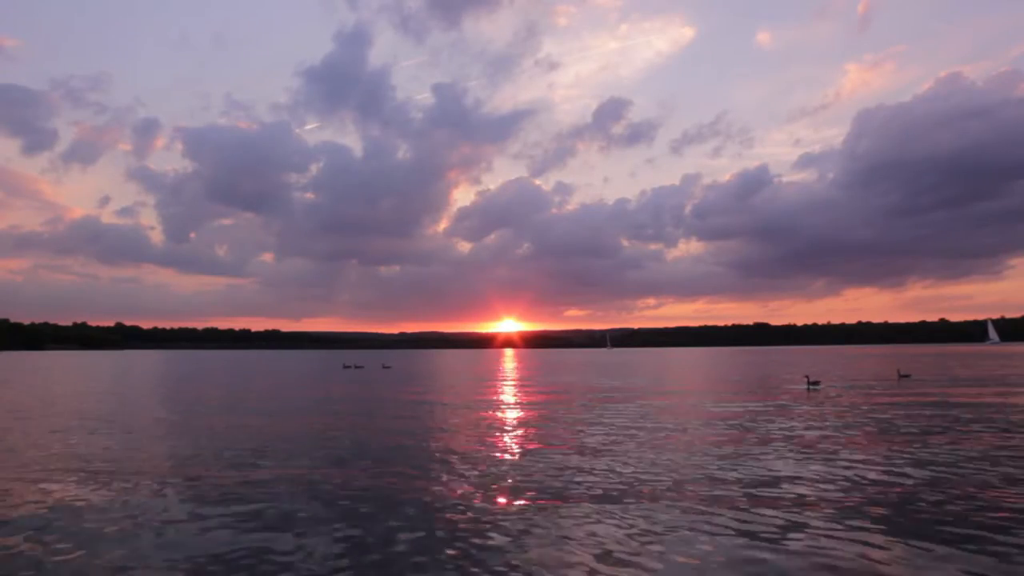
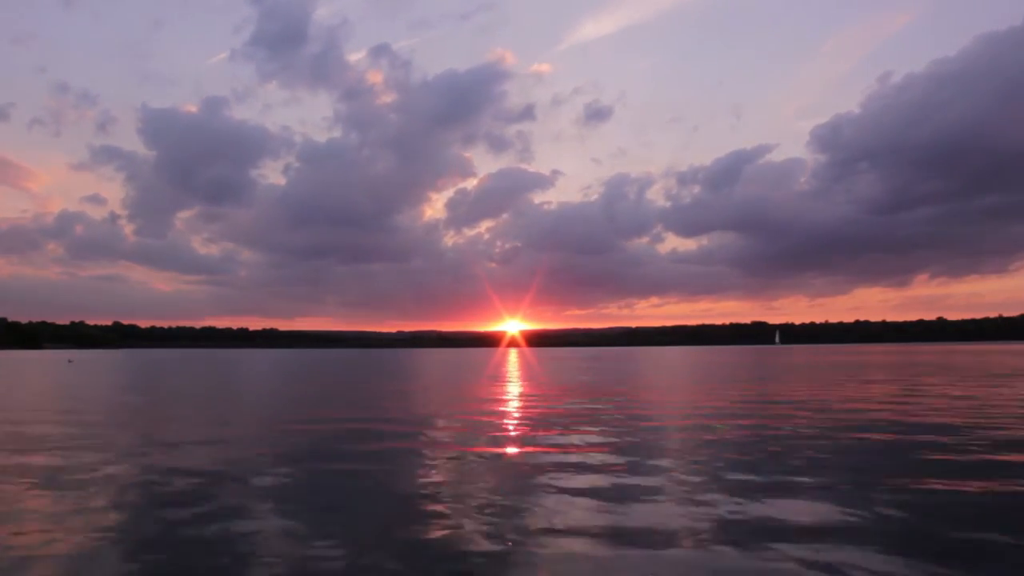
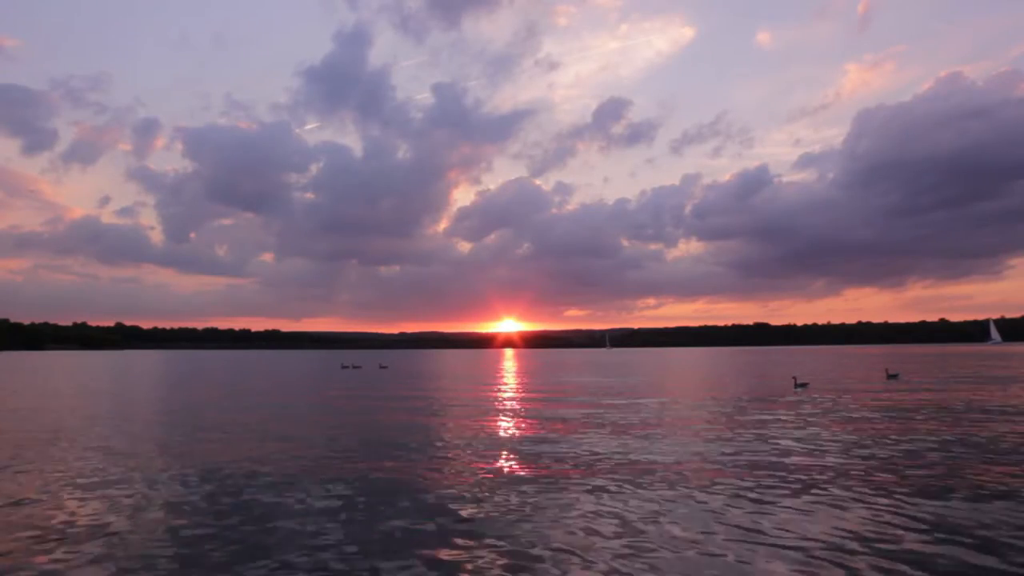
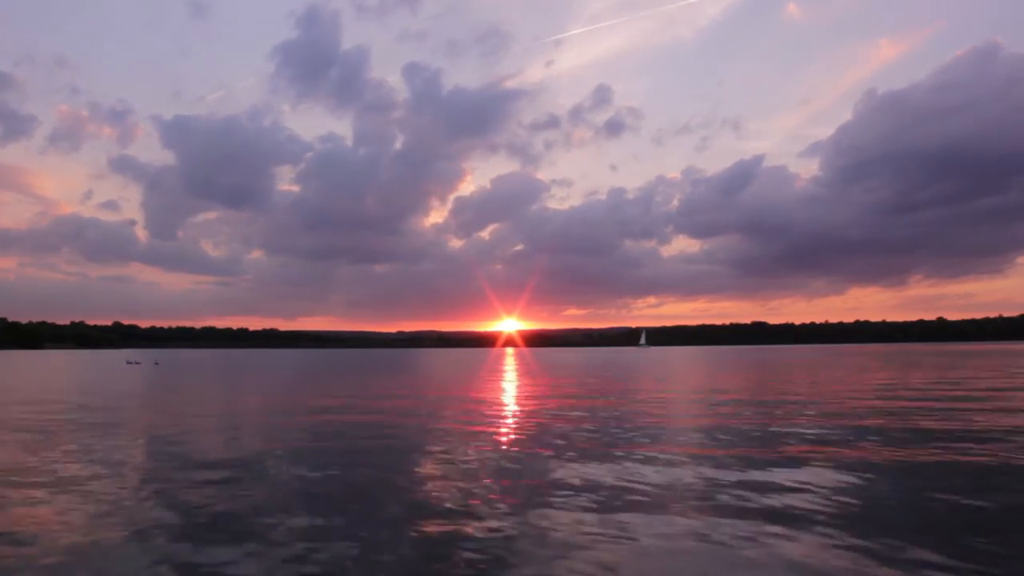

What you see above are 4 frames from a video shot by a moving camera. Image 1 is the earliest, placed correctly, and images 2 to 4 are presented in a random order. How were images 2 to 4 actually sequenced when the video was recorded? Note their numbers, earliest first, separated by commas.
3, 4, 2
